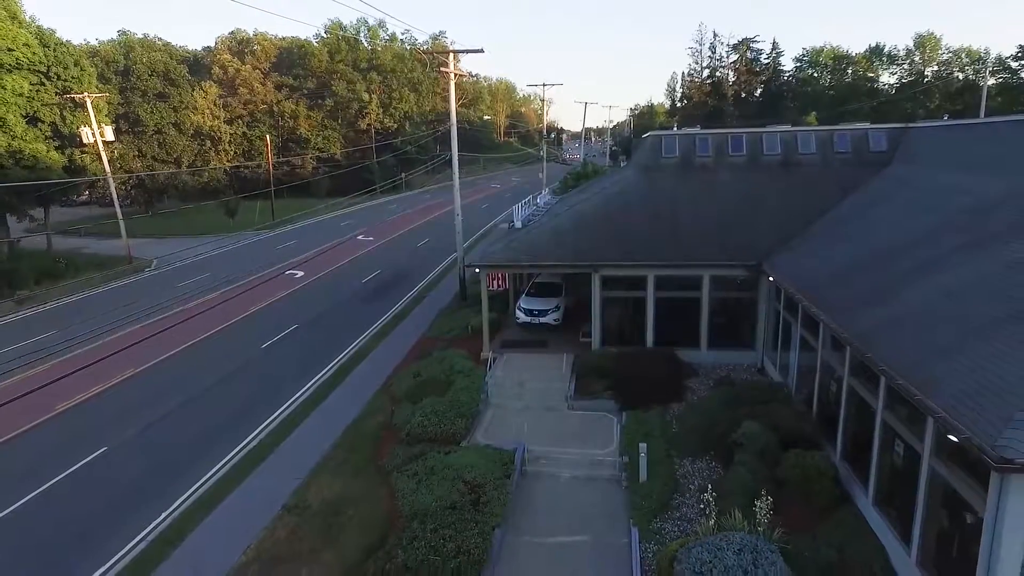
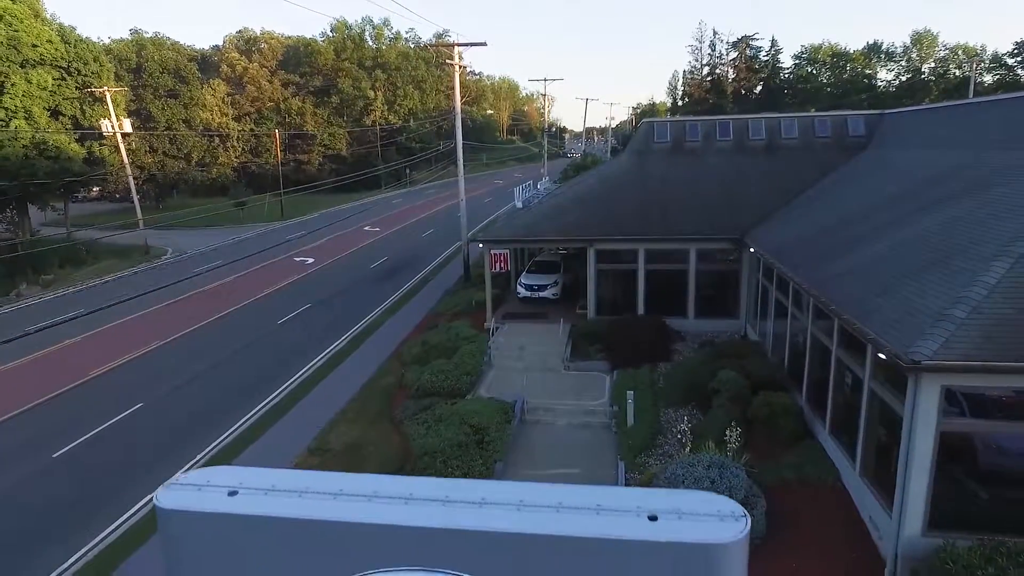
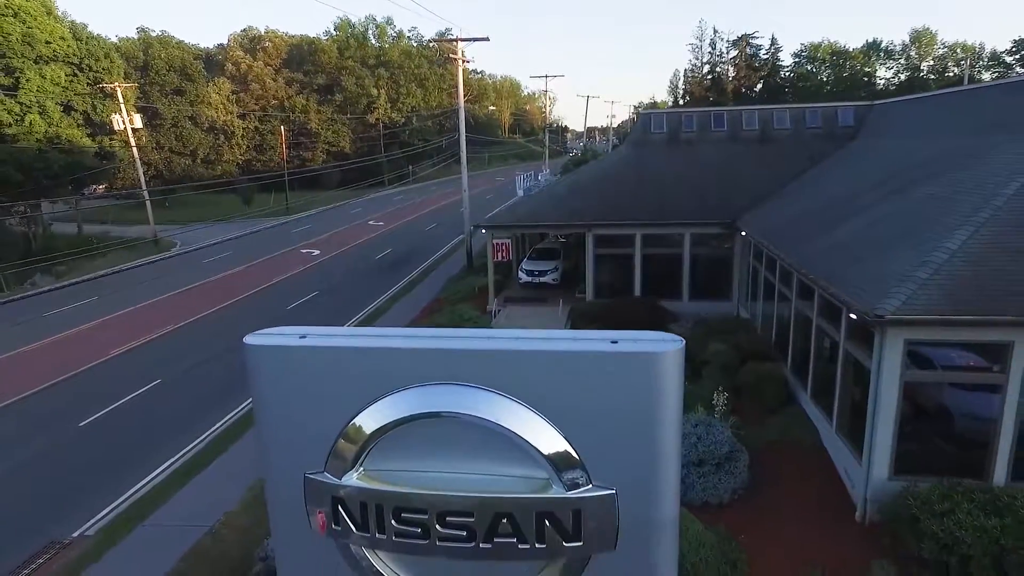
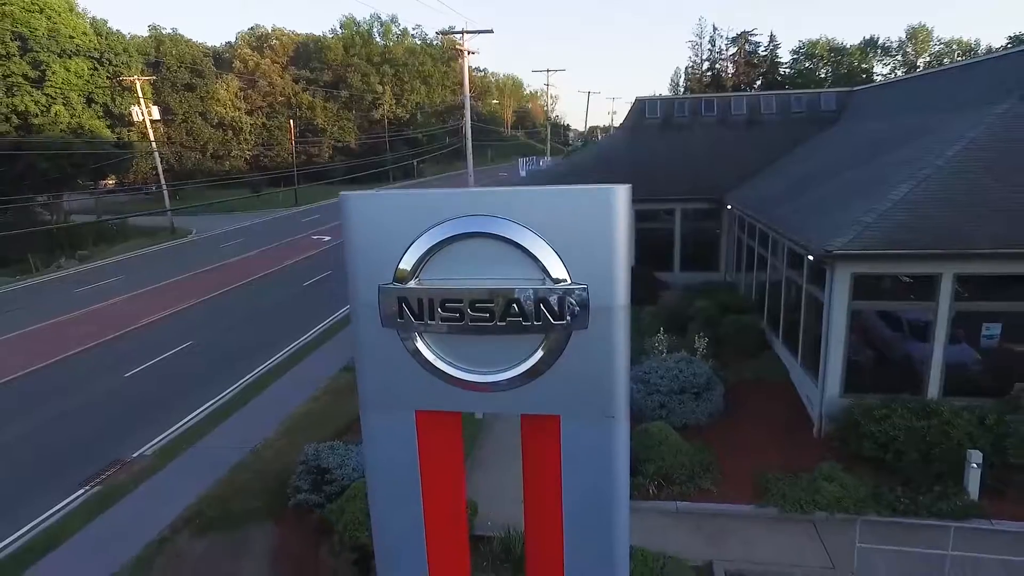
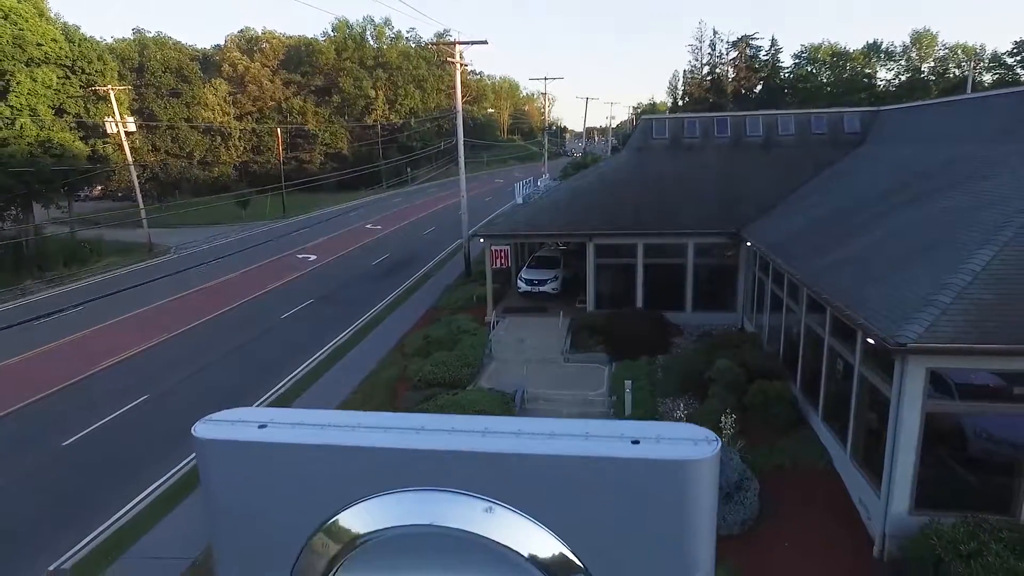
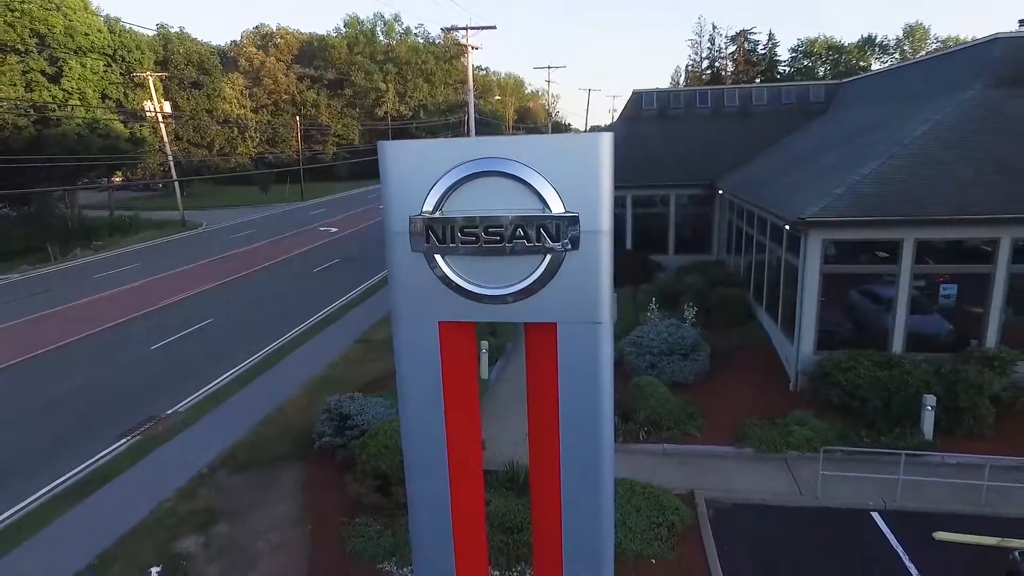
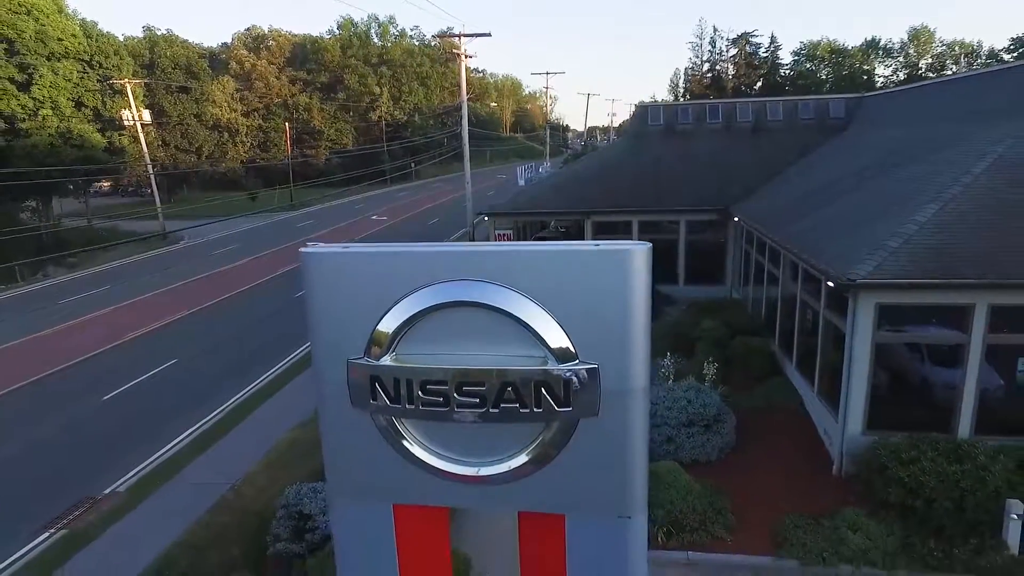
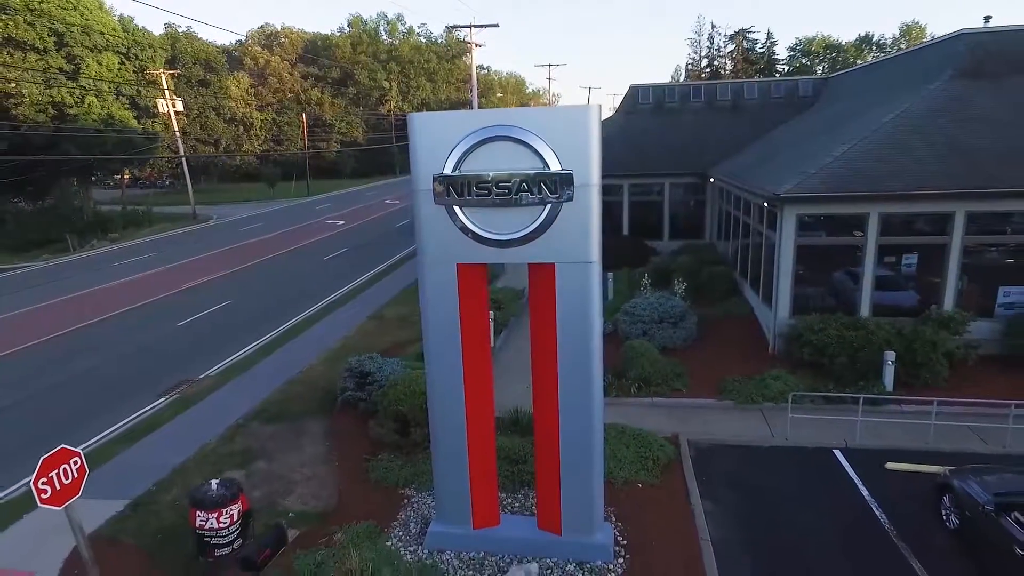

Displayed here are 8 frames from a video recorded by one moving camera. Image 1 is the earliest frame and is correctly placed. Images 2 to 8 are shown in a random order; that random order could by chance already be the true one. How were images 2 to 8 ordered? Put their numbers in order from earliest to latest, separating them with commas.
2, 5, 3, 7, 4, 6, 8
